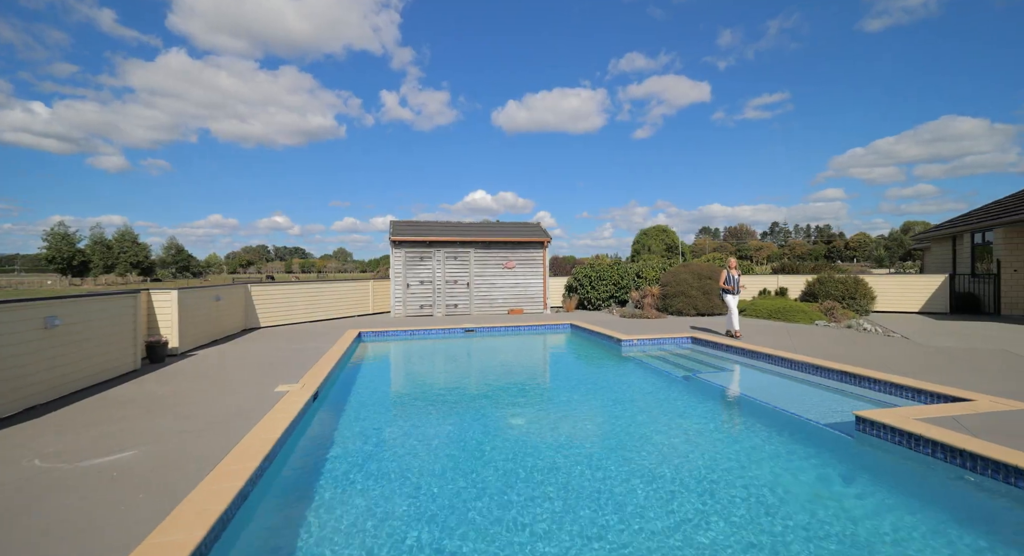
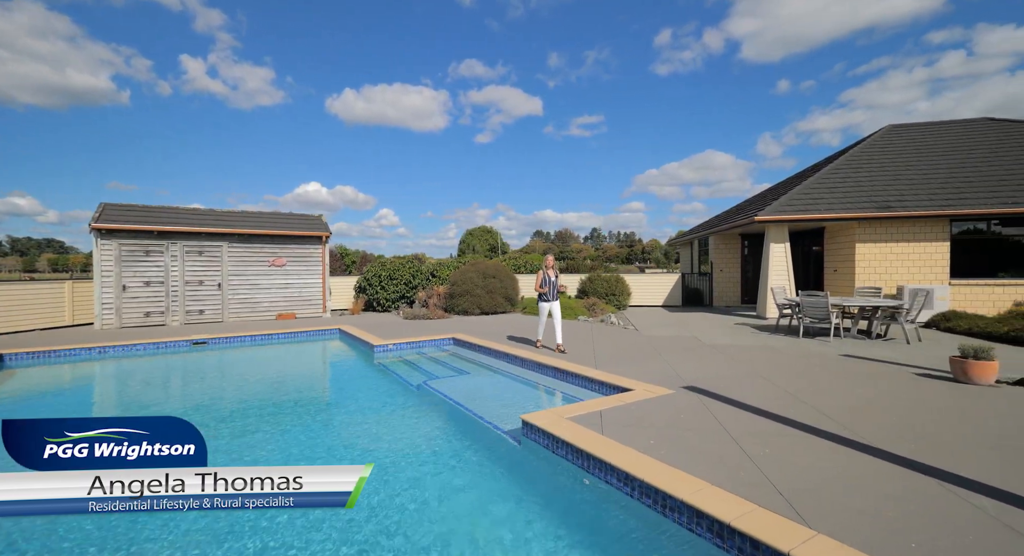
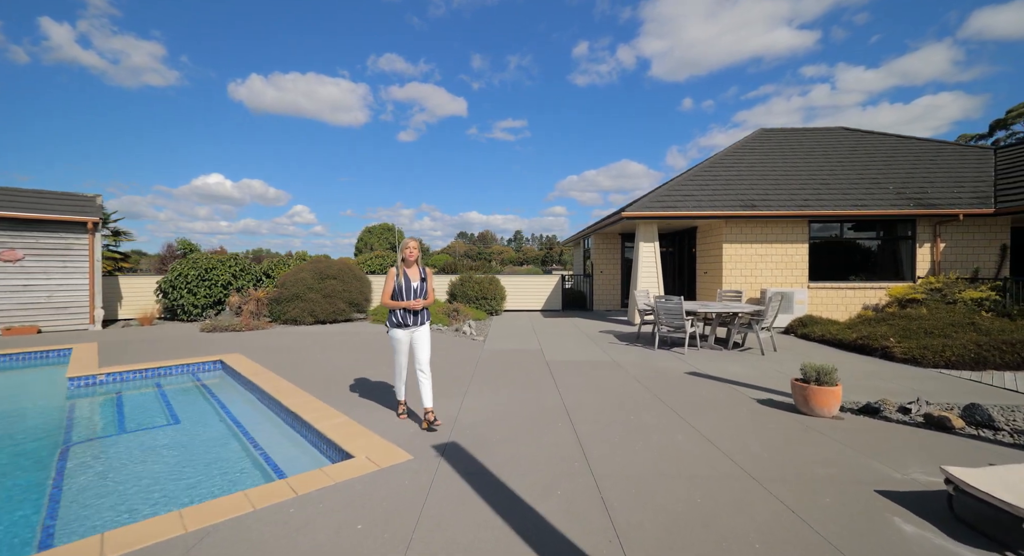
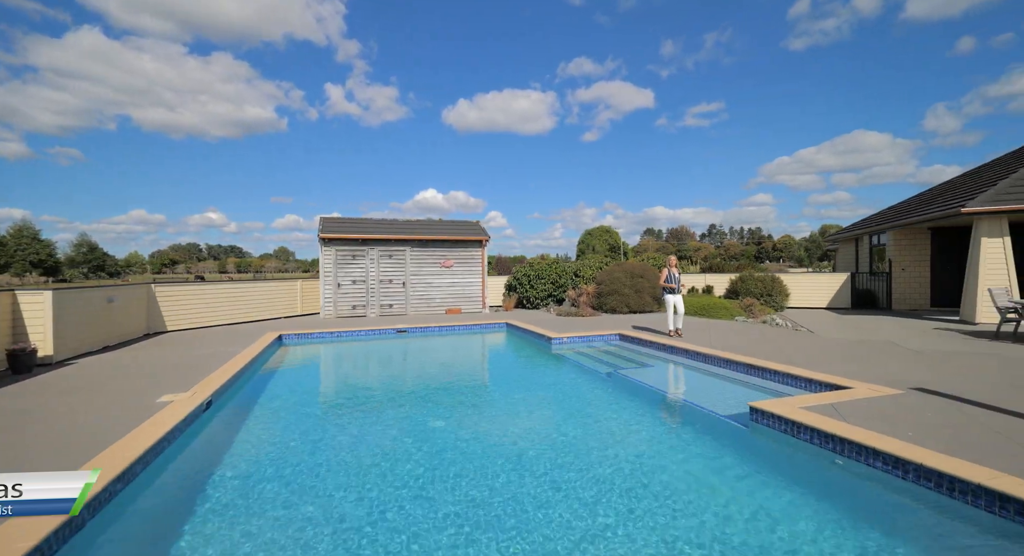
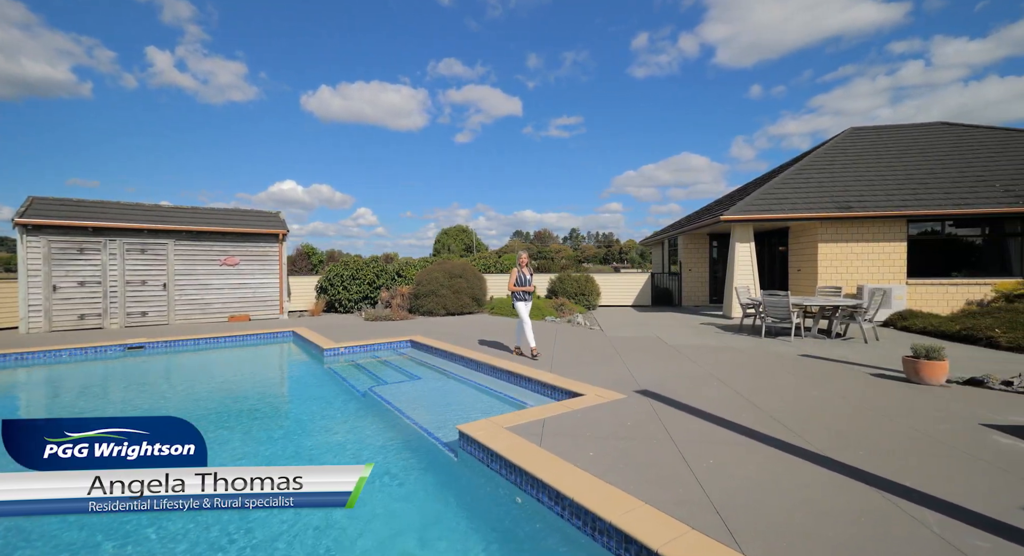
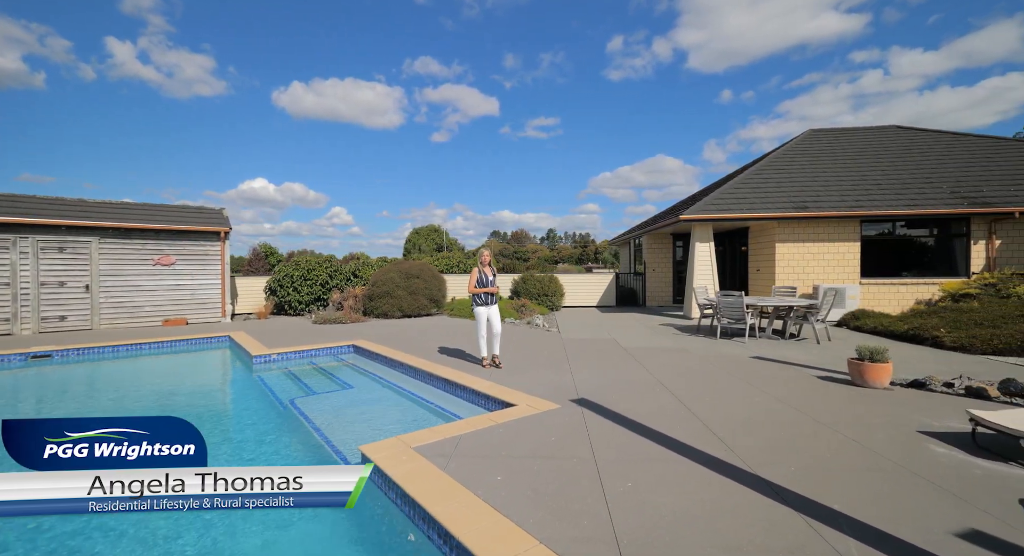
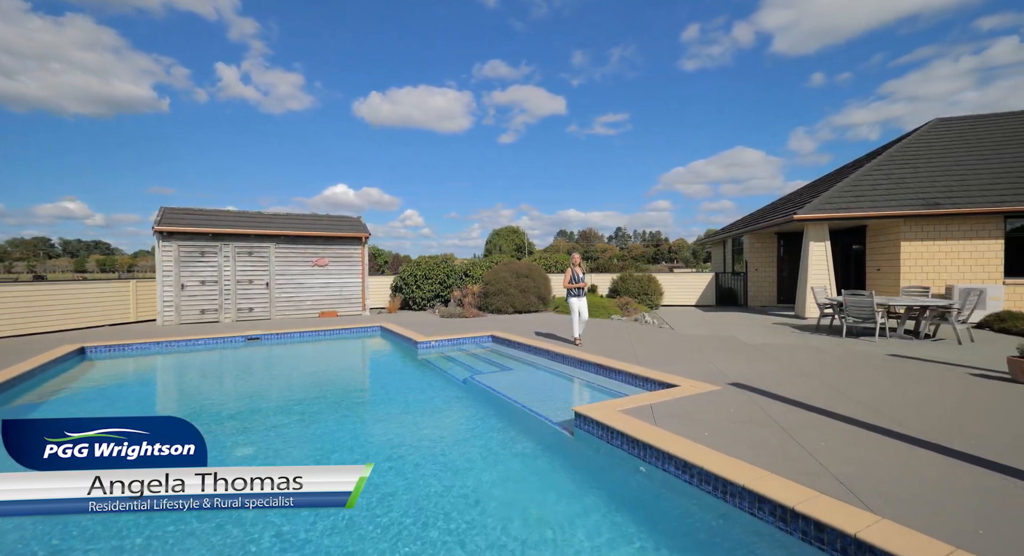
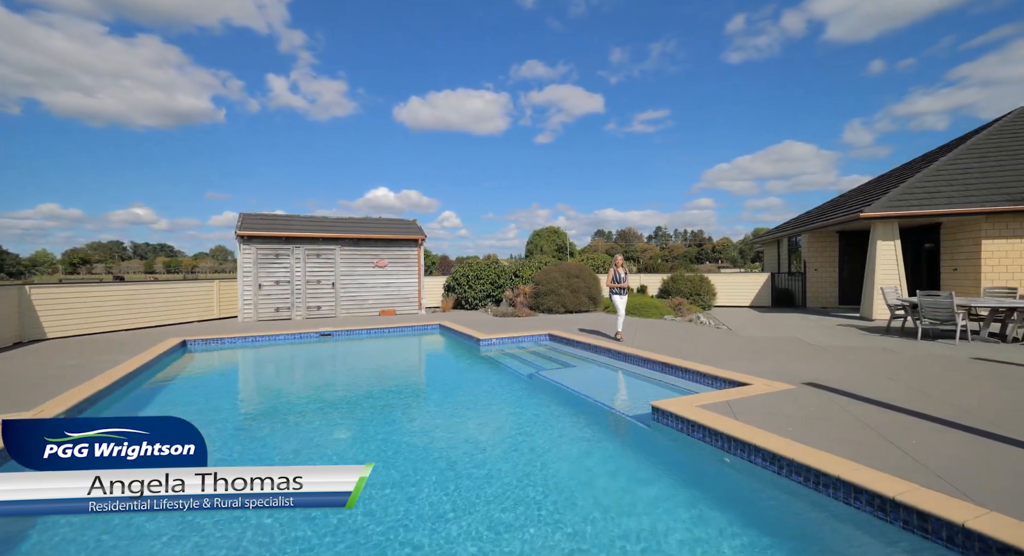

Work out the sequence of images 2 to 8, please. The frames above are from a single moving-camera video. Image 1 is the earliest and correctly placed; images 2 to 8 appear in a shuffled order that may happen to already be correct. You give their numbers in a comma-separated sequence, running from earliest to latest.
4, 8, 7, 2, 5, 6, 3
